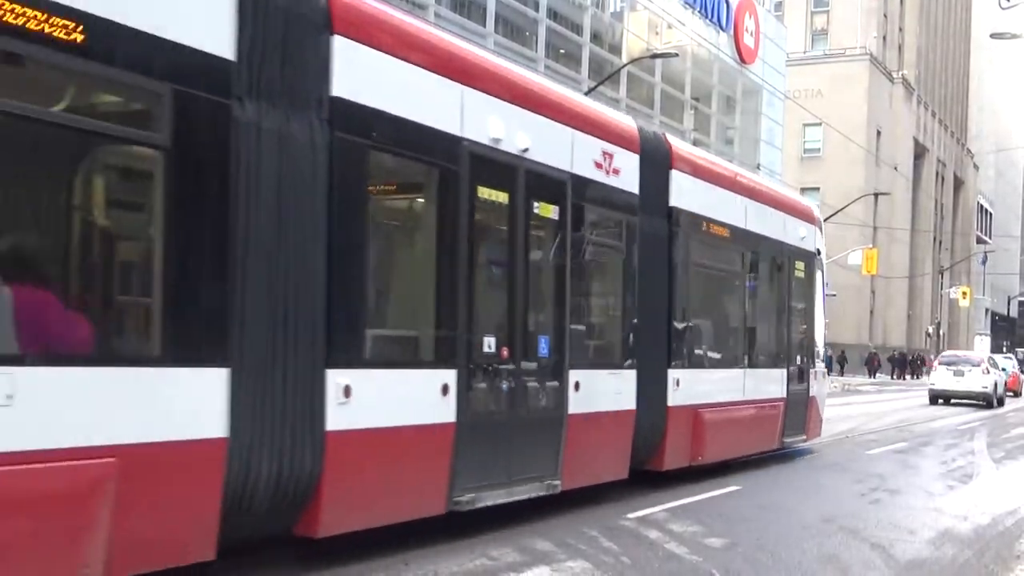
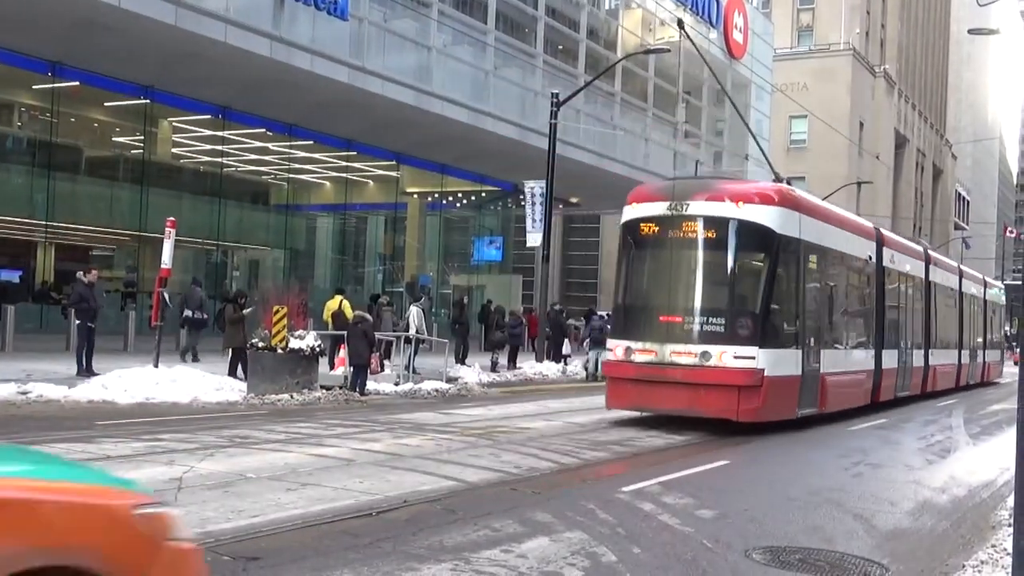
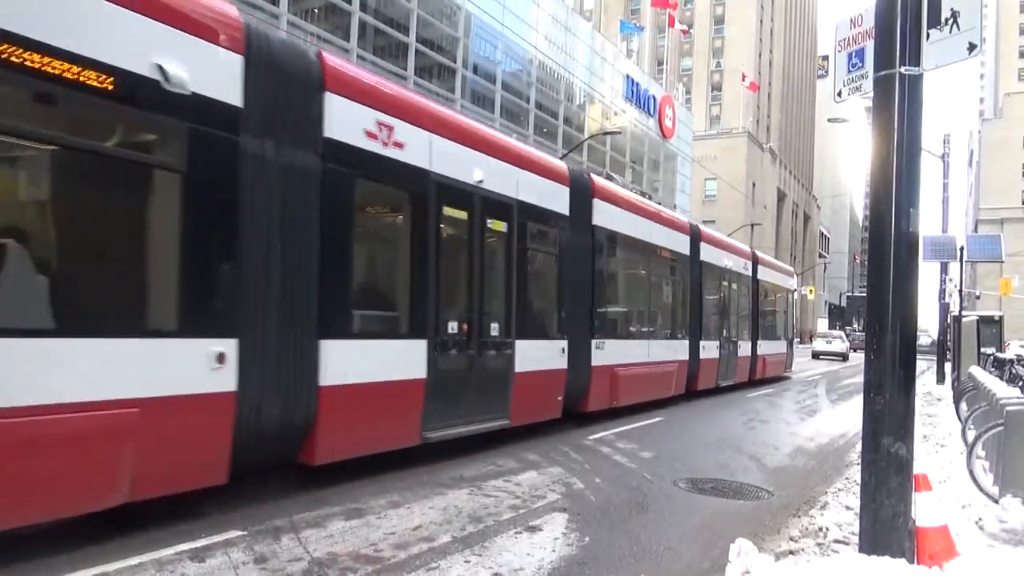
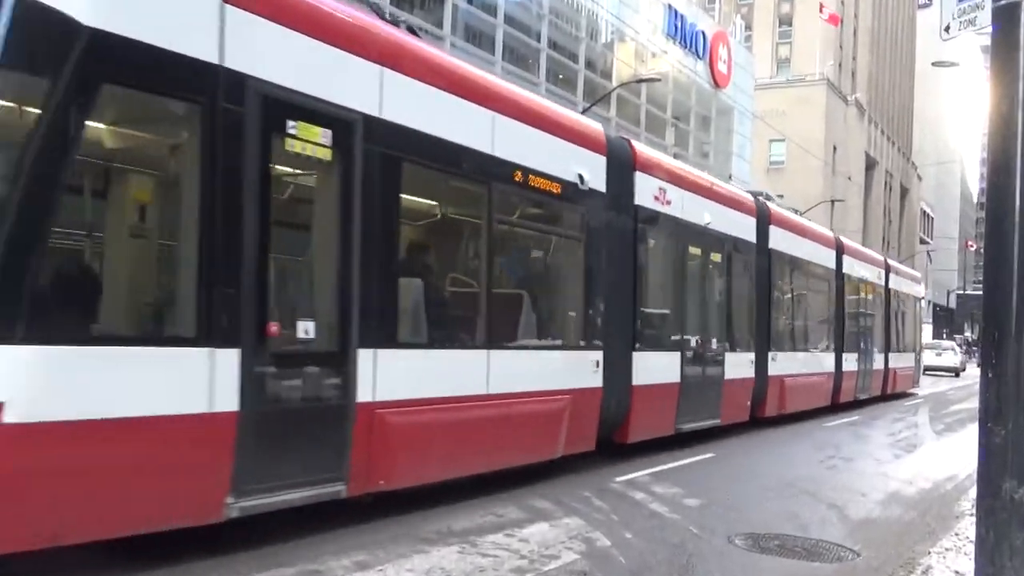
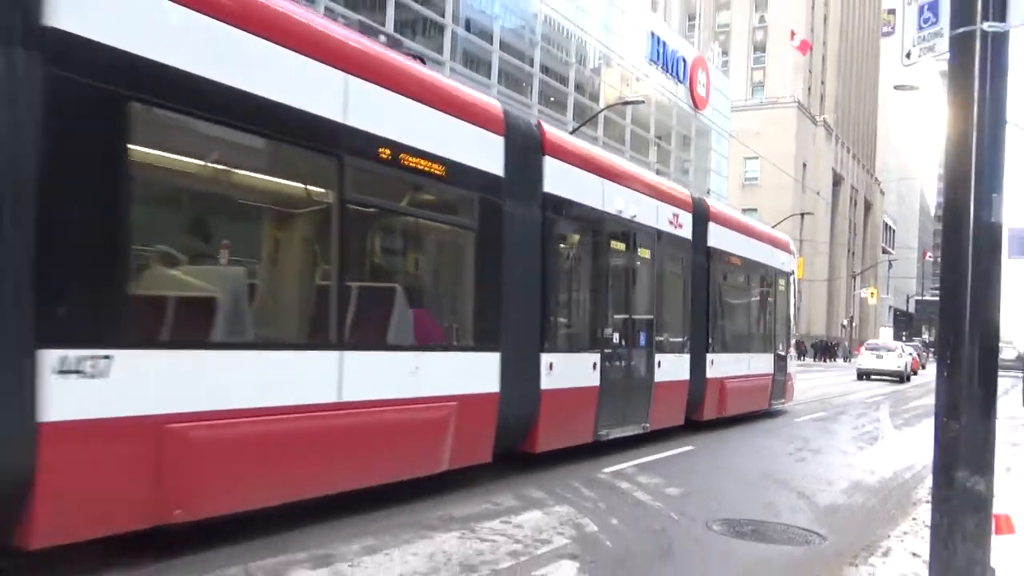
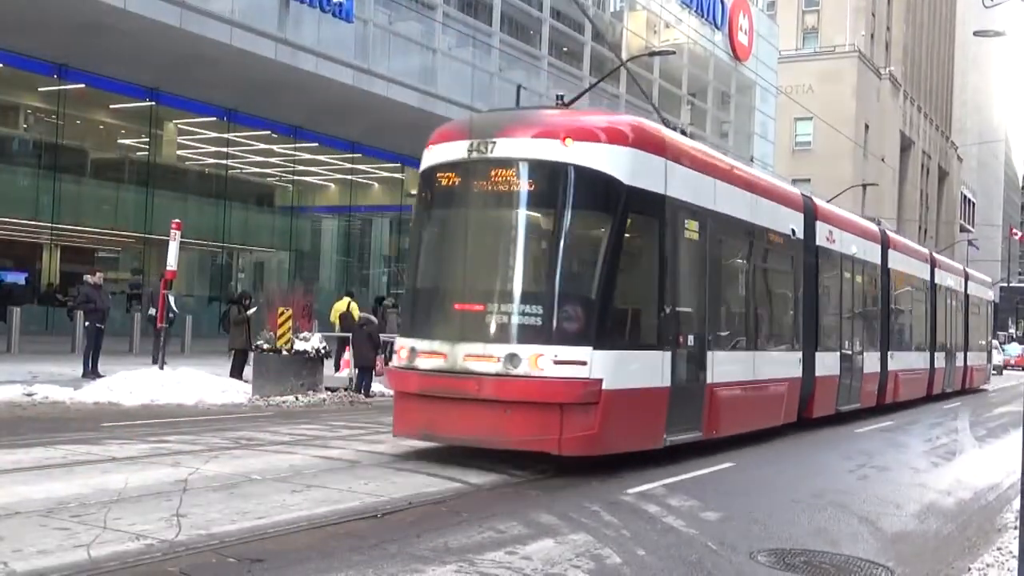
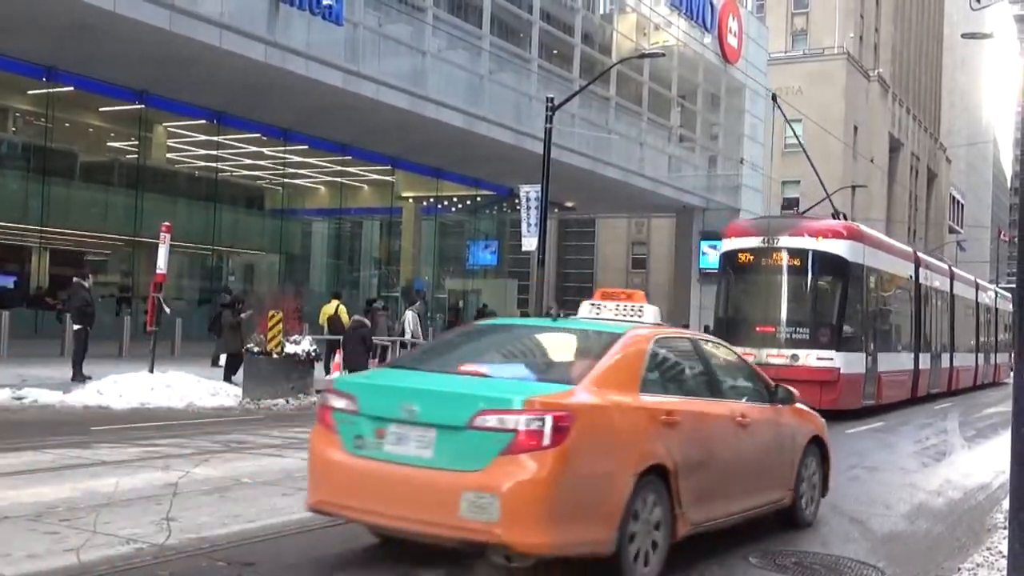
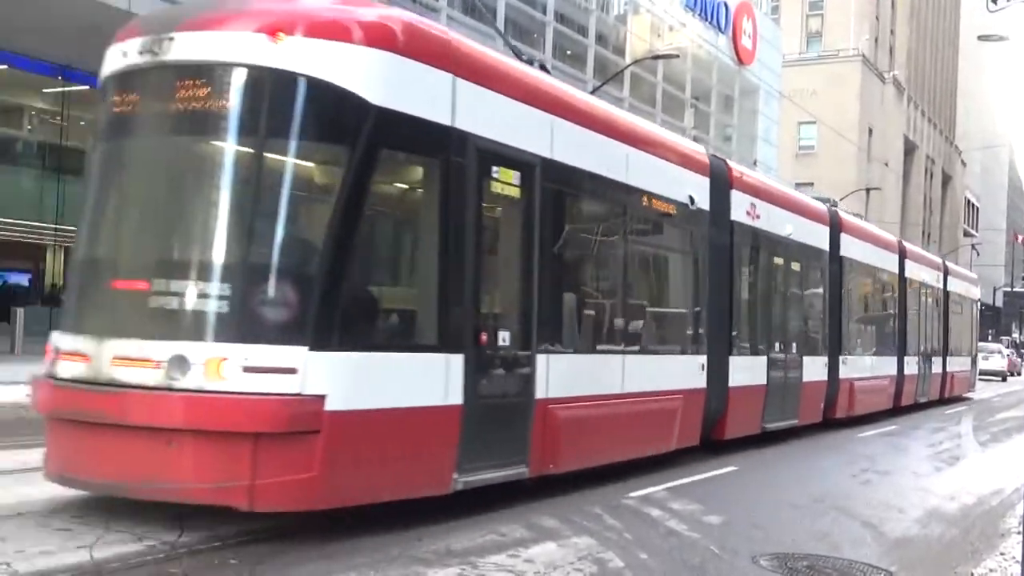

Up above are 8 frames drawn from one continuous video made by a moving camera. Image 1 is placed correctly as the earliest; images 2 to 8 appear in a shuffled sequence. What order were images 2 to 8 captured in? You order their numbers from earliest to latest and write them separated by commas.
5, 3, 4, 8, 6, 2, 7
